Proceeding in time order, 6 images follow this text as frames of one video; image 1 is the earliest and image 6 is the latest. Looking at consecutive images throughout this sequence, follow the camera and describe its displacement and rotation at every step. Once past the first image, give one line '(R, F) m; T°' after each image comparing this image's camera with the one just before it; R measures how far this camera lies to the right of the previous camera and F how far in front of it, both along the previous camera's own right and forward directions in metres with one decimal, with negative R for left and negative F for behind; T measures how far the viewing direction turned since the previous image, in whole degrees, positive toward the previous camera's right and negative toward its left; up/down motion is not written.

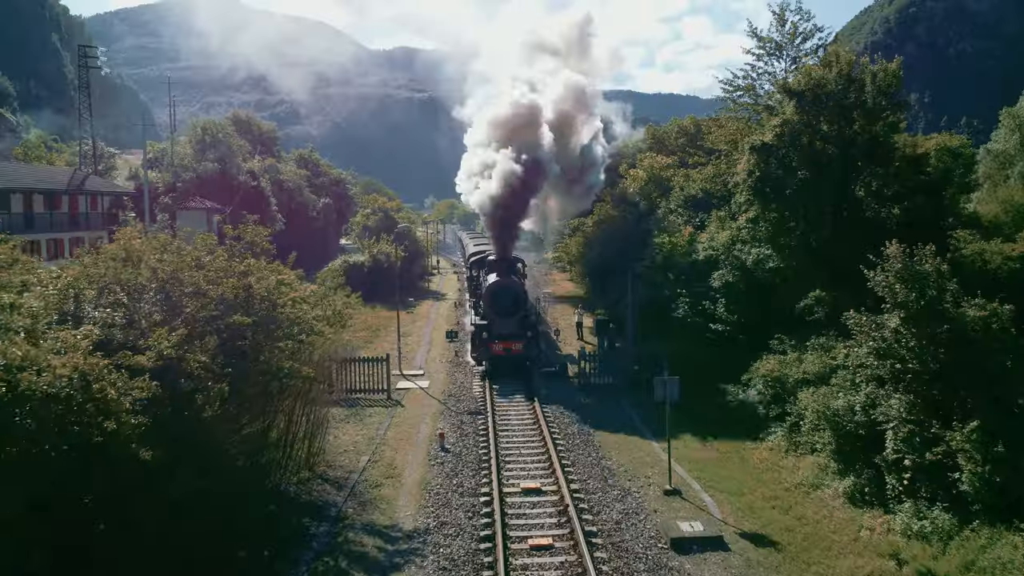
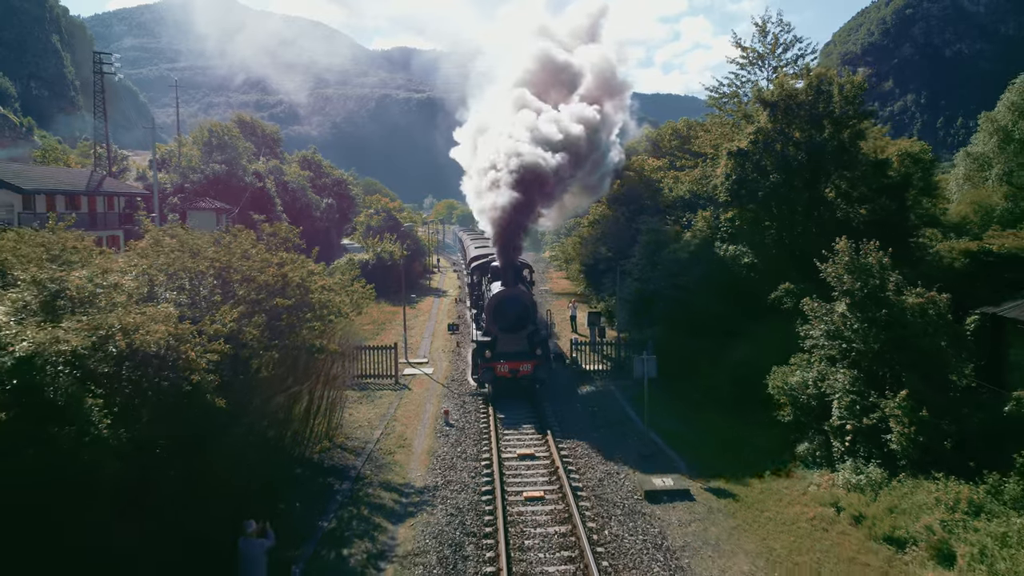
(0.0, -1.5) m; 0°
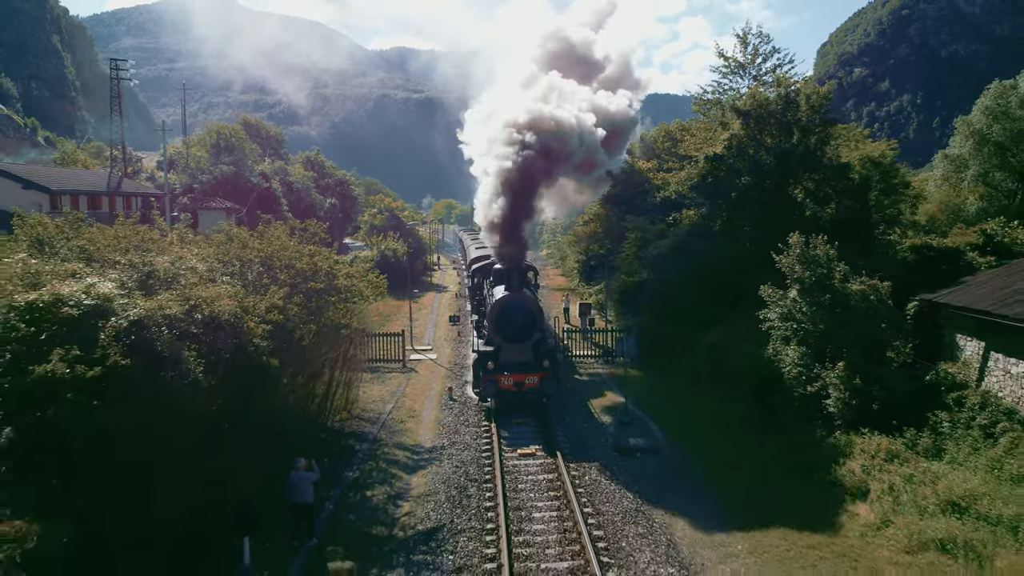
(+0.1, -1.8) m; 0°
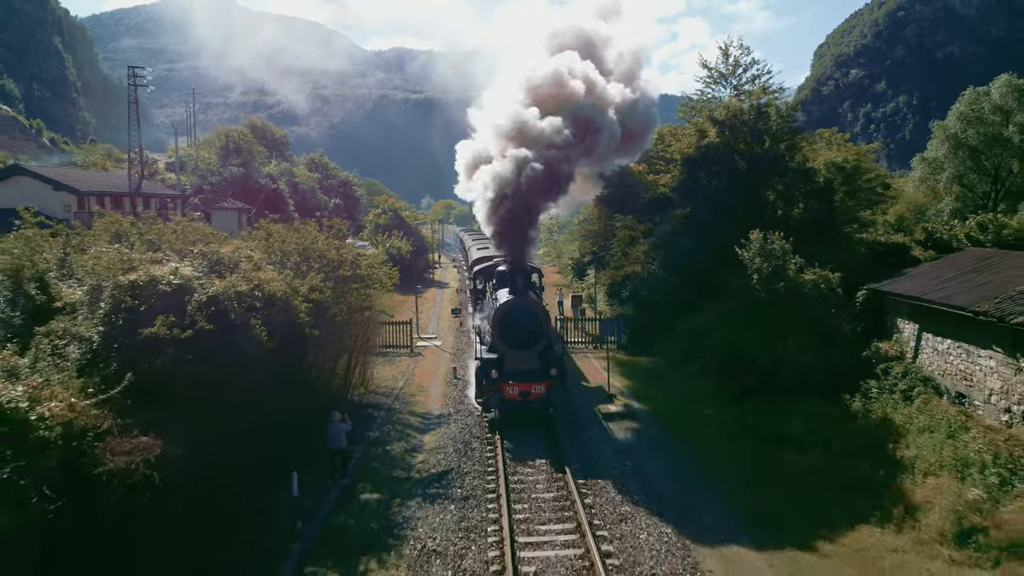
(0.0, -2.0) m; 0°
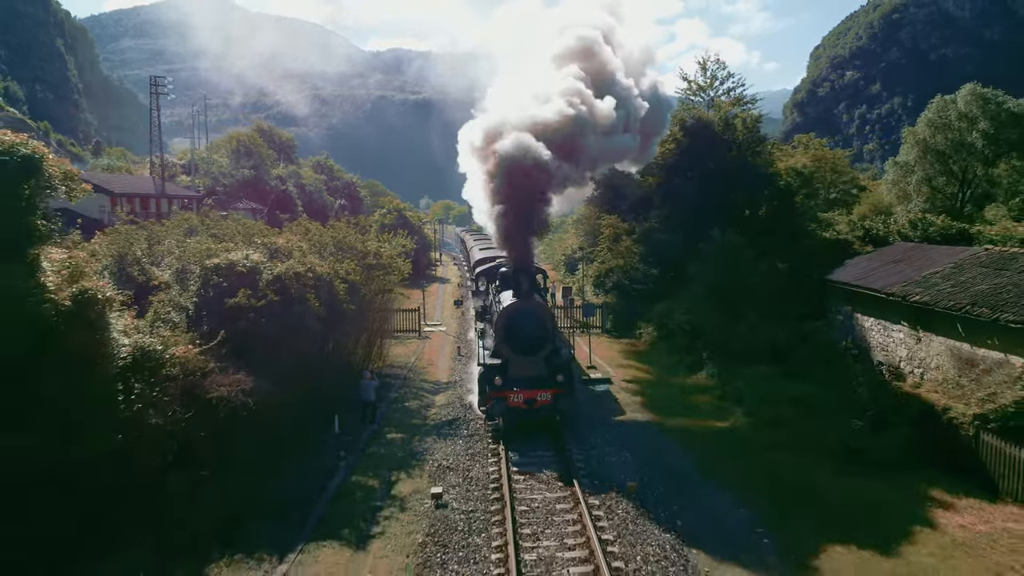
(+0.1, -2.8) m; 0°
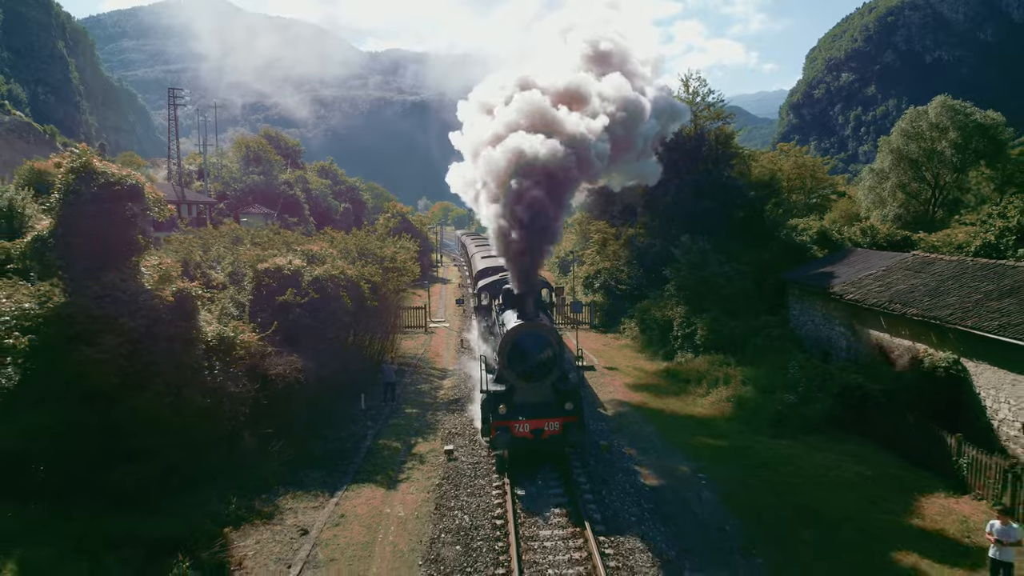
(0.0, -2.6) m; 0°
